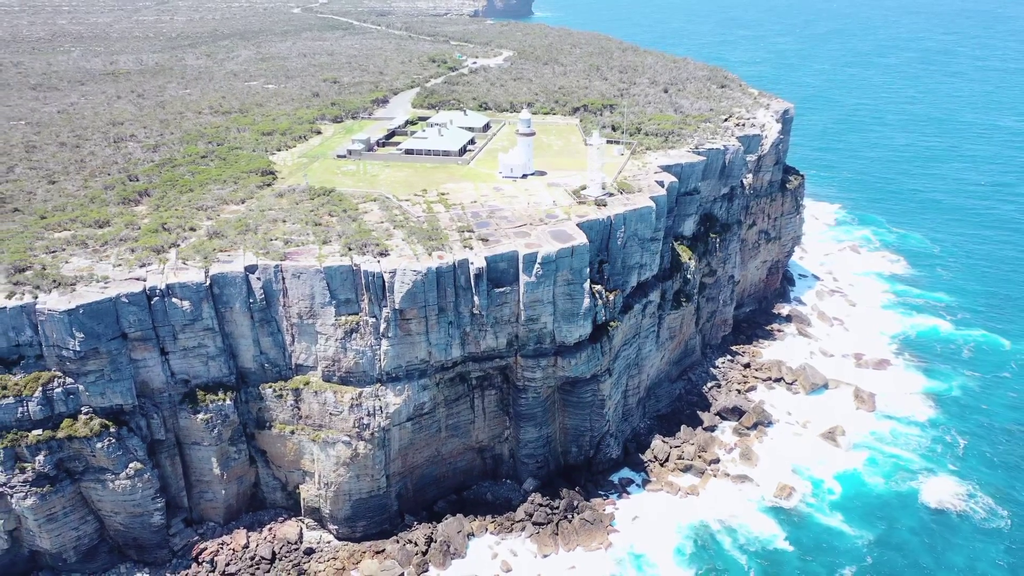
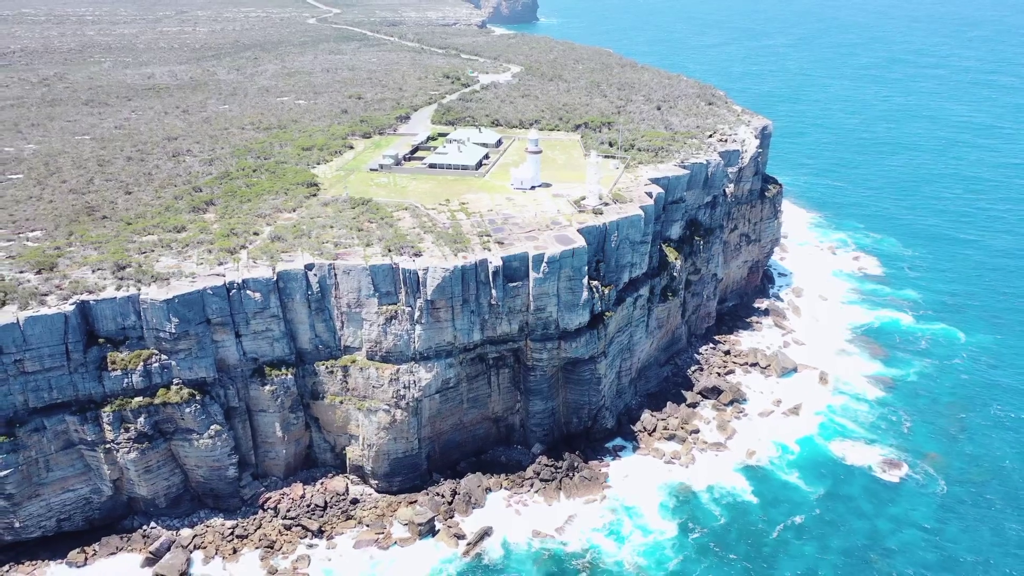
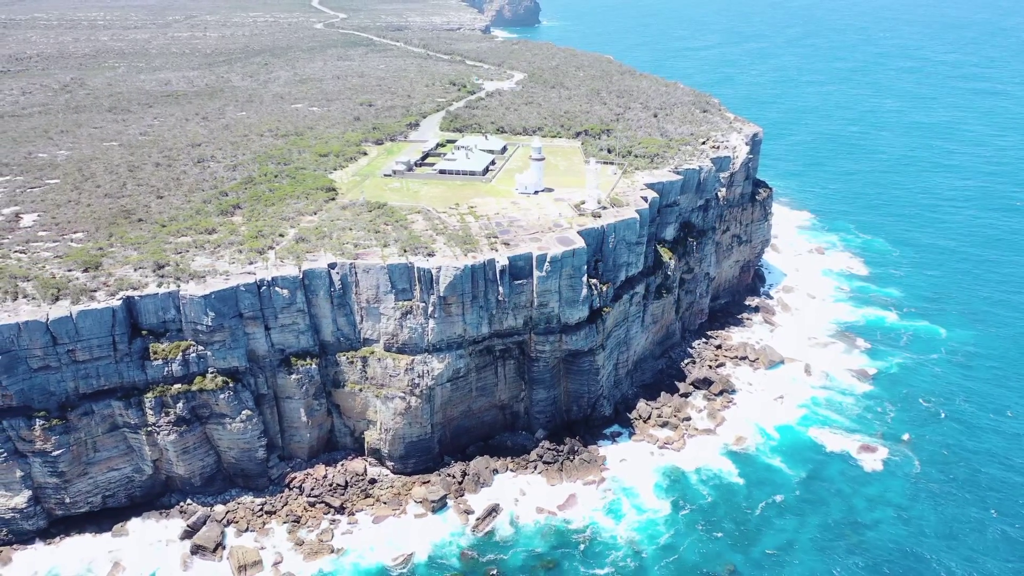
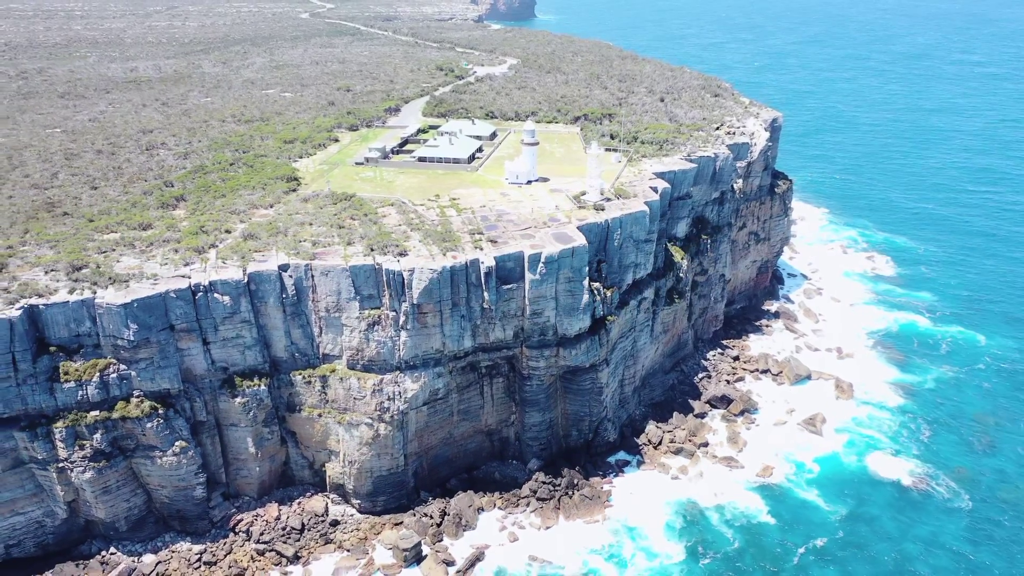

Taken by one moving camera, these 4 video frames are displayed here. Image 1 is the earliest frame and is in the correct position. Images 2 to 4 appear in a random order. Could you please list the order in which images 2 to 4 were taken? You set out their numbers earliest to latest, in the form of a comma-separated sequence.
4, 2, 3
